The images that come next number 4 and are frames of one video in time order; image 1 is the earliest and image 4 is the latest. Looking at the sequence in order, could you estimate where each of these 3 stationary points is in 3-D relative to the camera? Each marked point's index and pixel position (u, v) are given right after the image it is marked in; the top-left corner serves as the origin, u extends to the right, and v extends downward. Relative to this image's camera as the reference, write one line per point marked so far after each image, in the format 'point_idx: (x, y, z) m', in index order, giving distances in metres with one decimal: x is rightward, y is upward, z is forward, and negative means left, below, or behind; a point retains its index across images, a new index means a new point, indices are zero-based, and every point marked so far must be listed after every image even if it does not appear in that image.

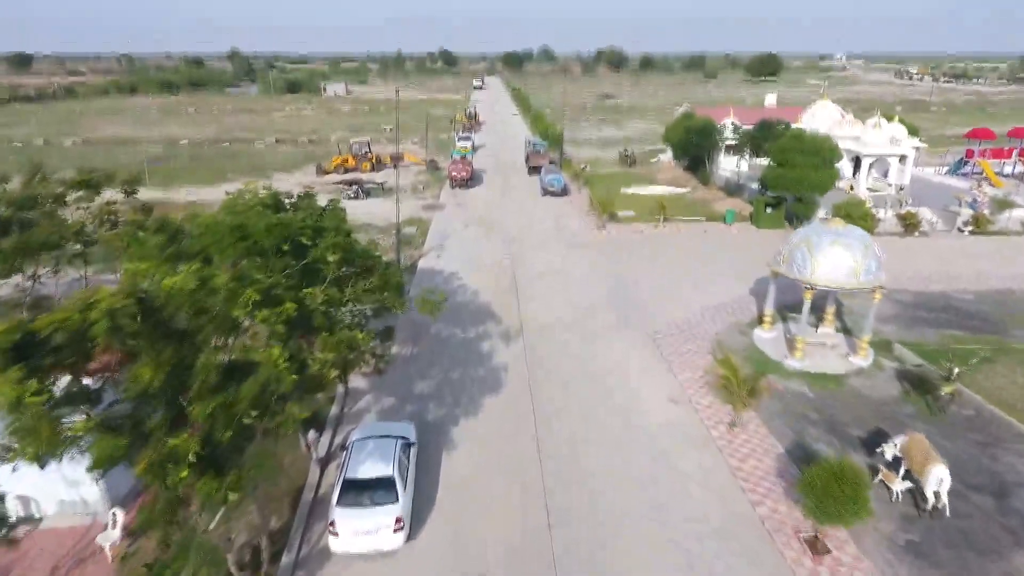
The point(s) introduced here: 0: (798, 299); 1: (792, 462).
0: (+6.8, -0.3, +14.6) m
1: (+4.2, -2.6, +9.2) m
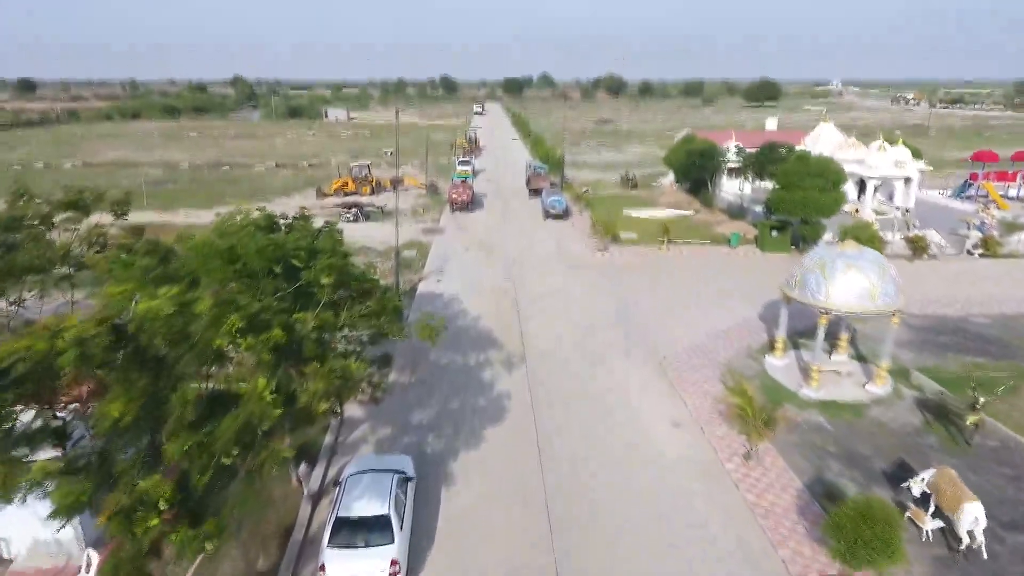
0: (+6.8, -0.8, +14.1) m
1: (+4.2, -3.0, +8.6) m
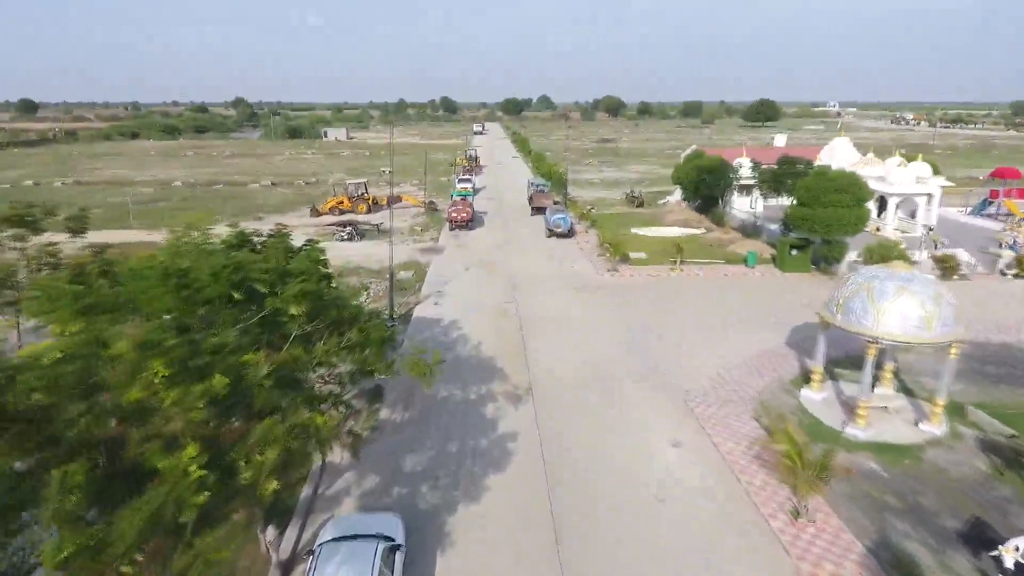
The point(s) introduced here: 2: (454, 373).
0: (+6.9, -1.4, +12.8) m
1: (+4.3, -3.3, +7.3) m
2: (-1.2, -1.7, +12.5) m
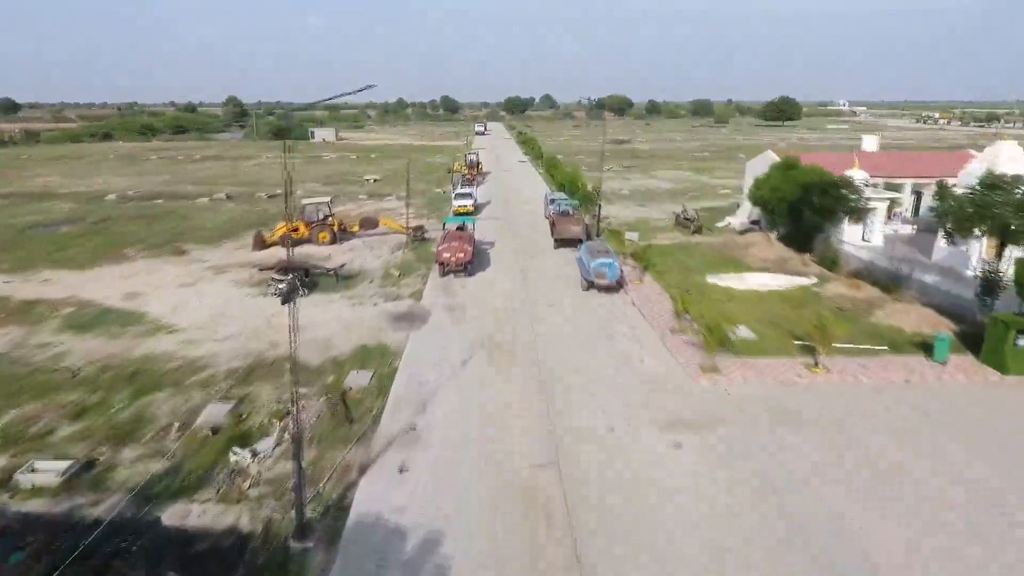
0: (+7.4, -3.5, +4.7) m
1: (+4.8, -5.4, -0.8) m
2: (-0.7, -3.8, +4.4) m
